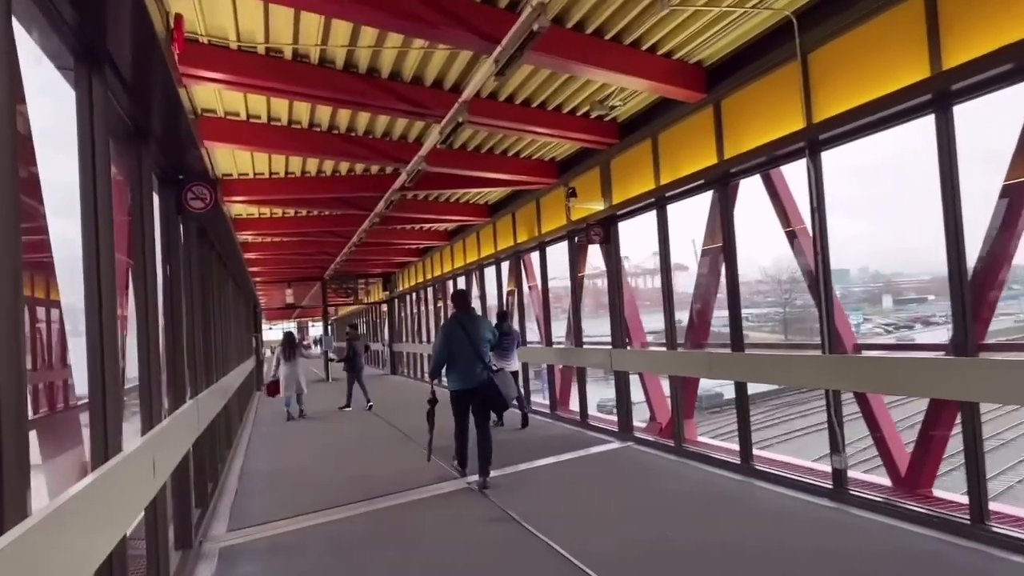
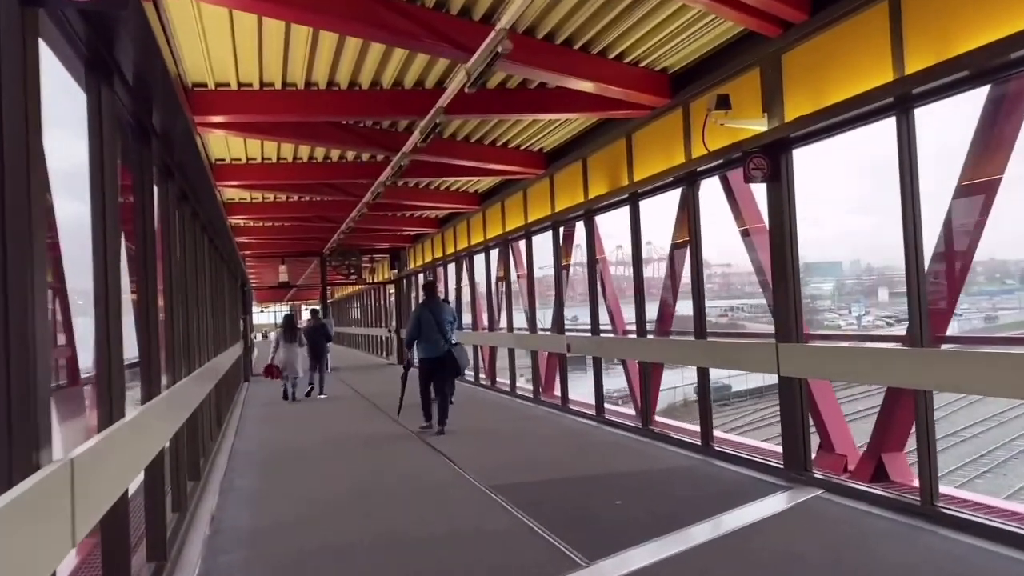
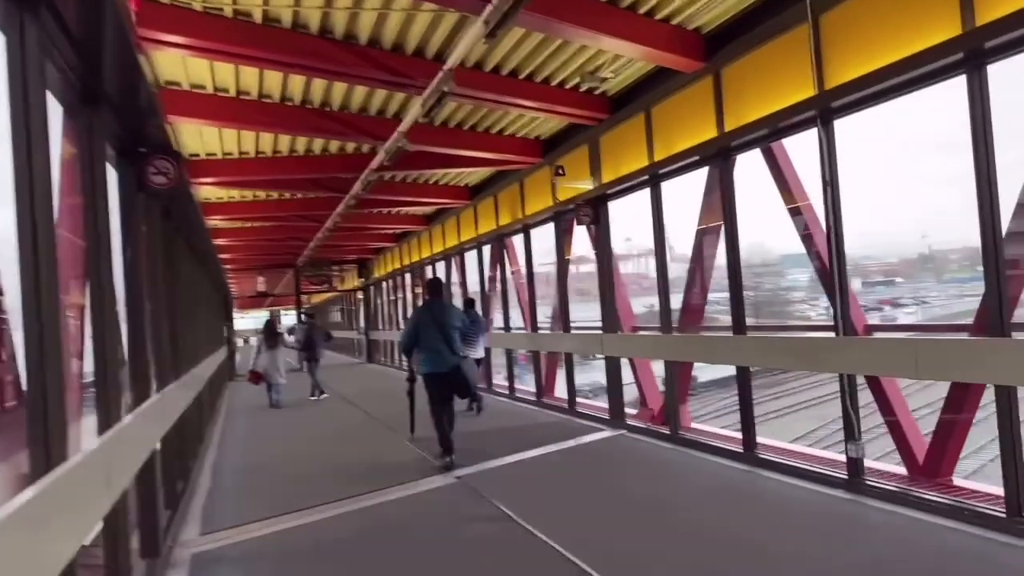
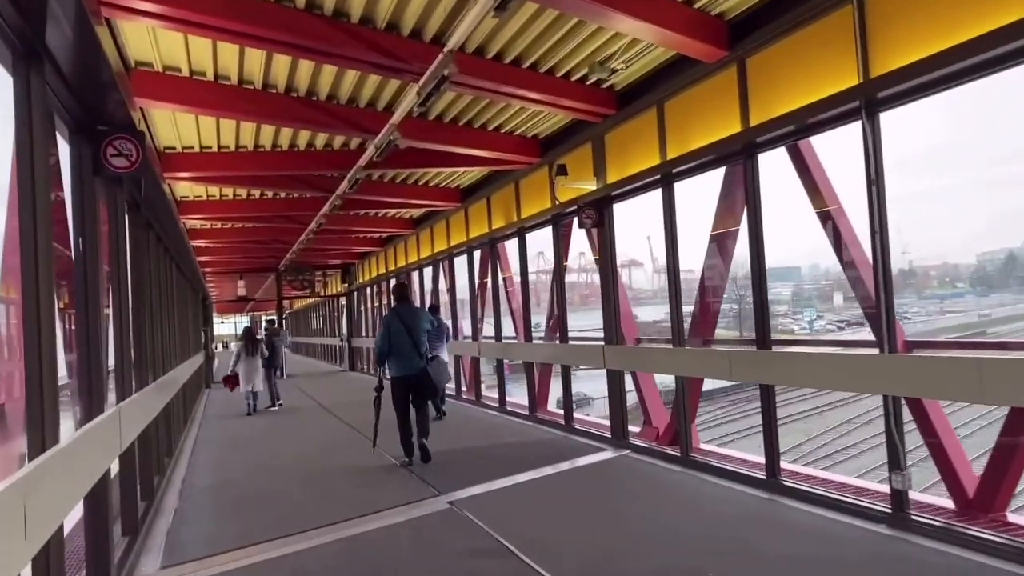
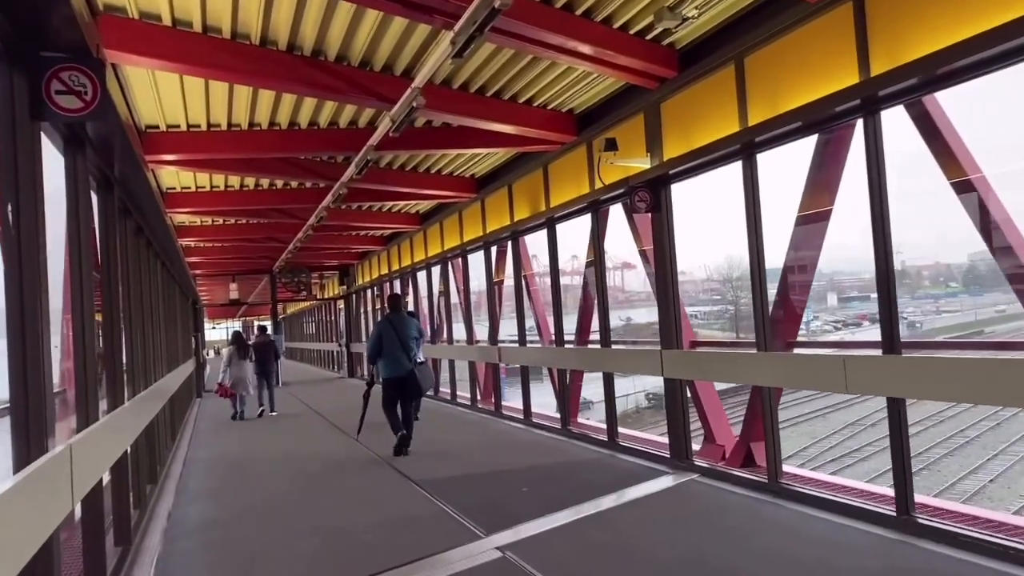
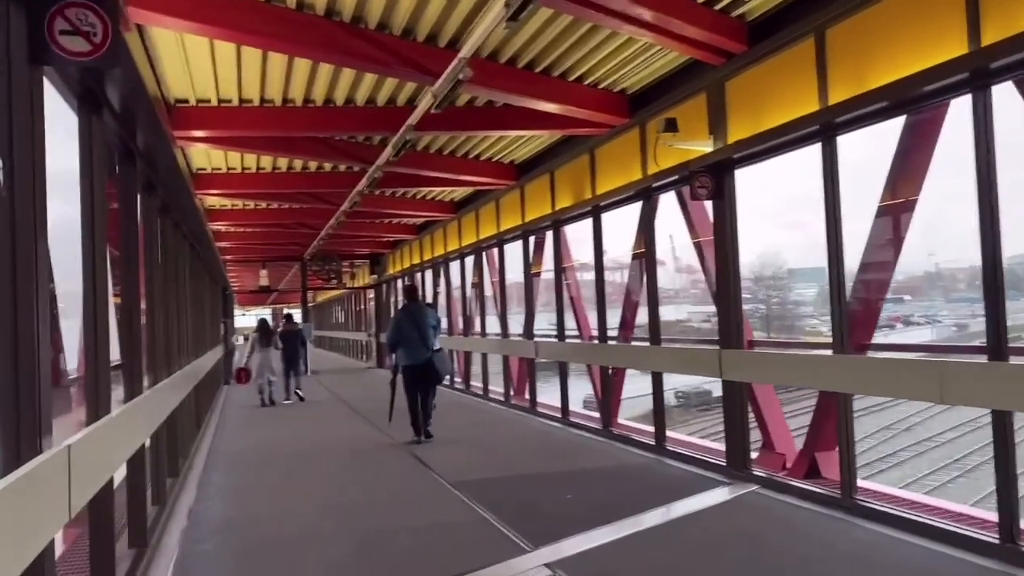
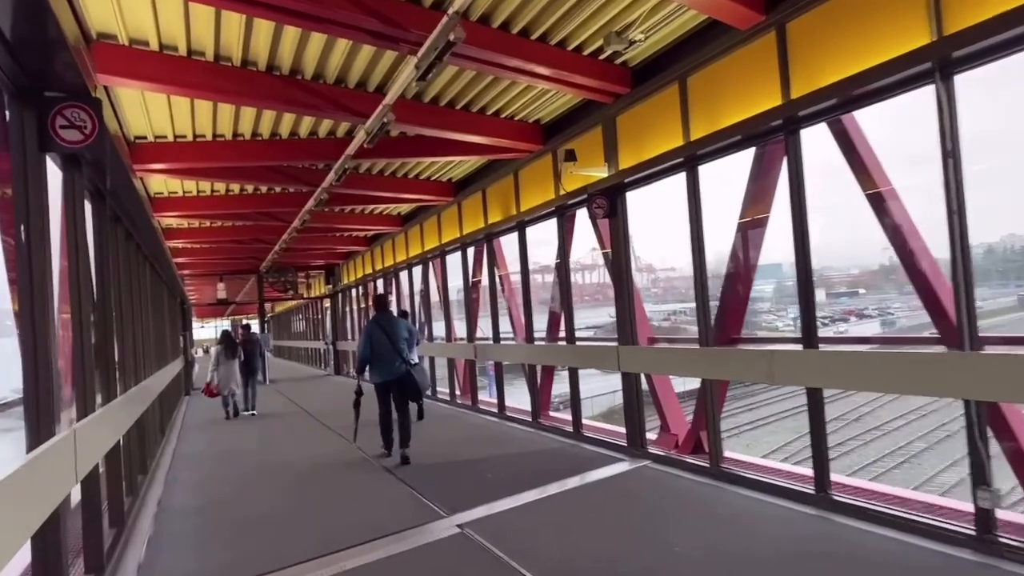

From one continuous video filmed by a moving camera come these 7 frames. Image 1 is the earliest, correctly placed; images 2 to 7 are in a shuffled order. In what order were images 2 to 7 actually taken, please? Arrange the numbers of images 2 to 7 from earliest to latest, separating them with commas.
3, 4, 7, 5, 6, 2
